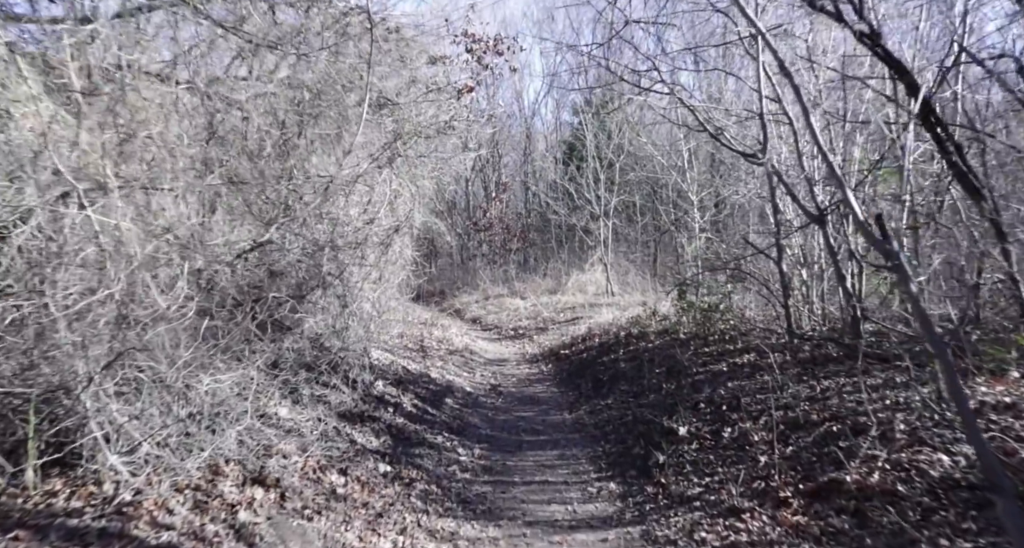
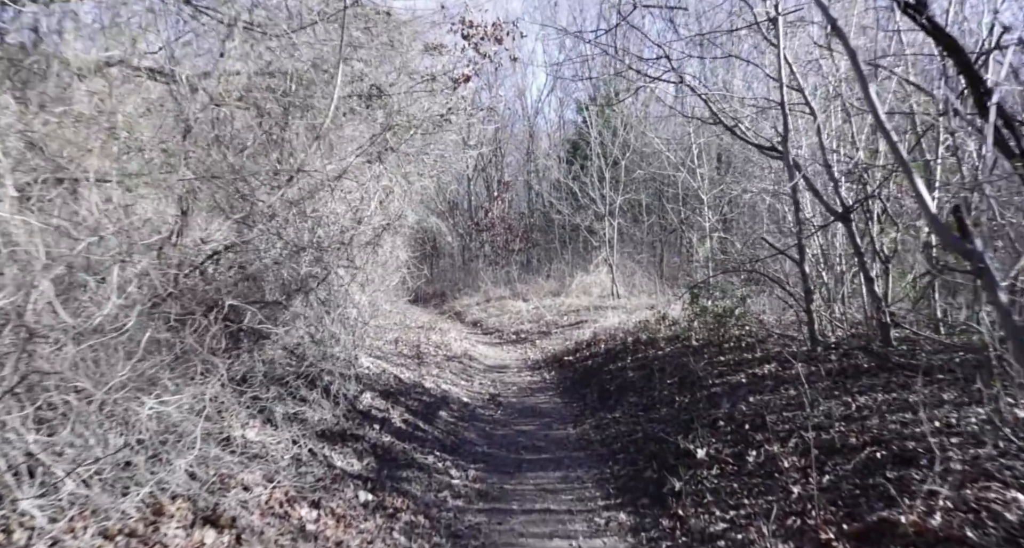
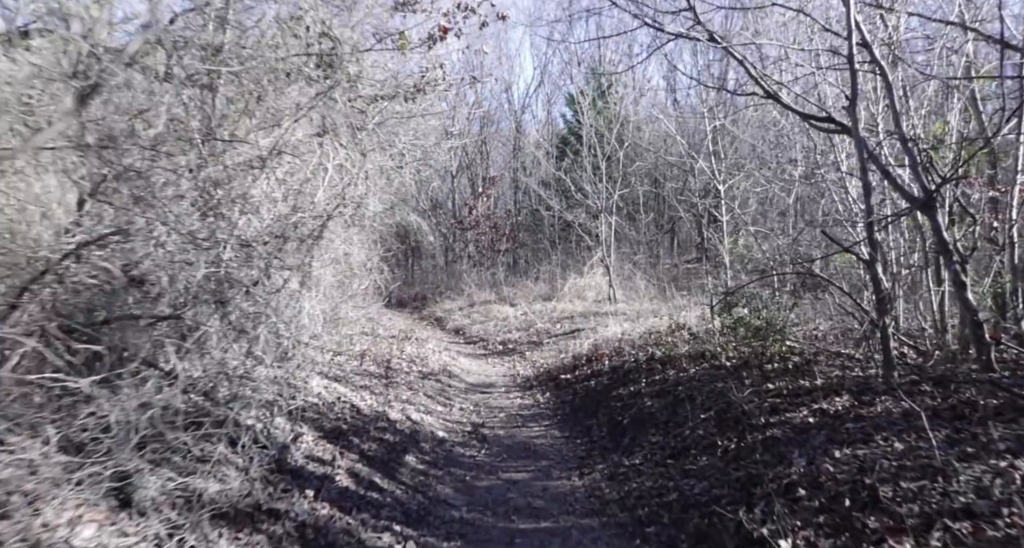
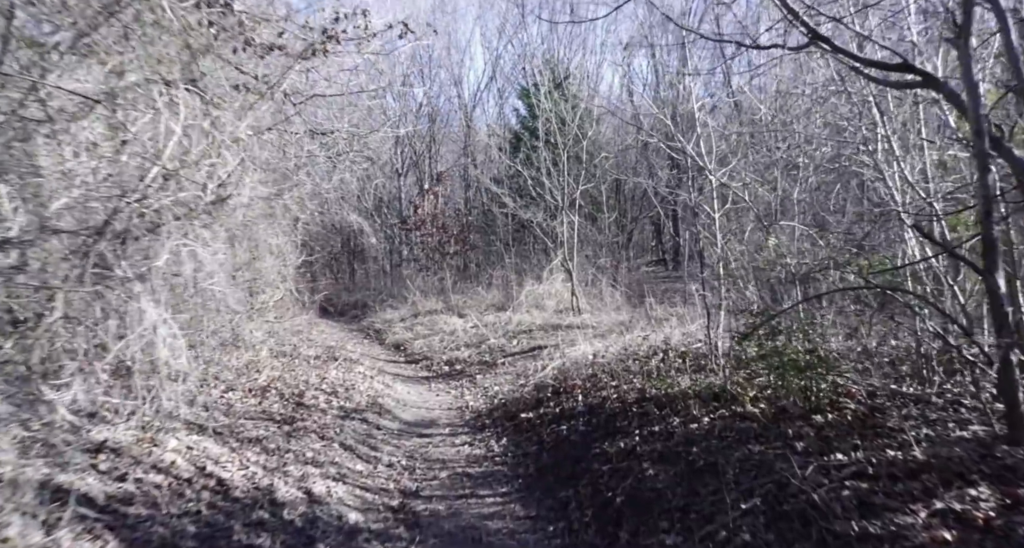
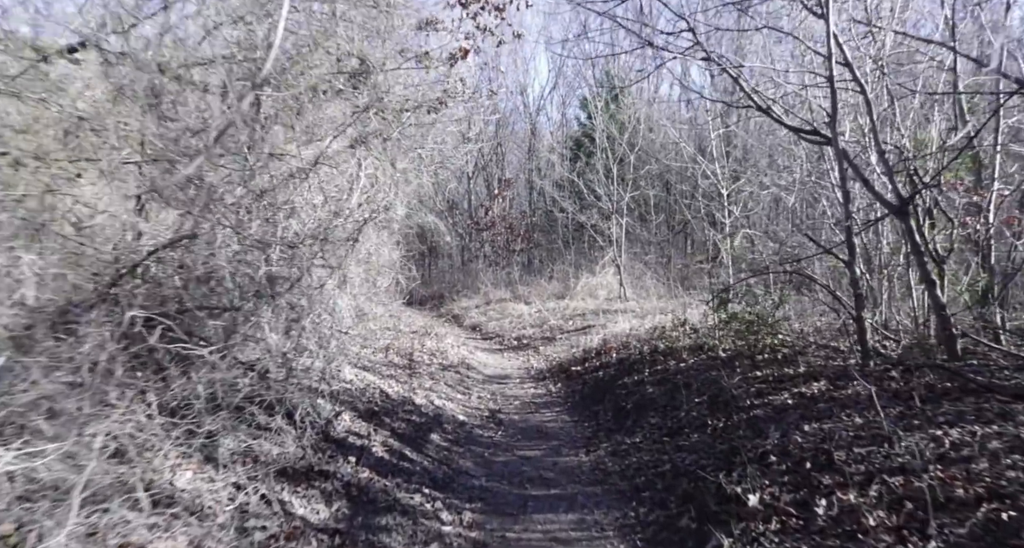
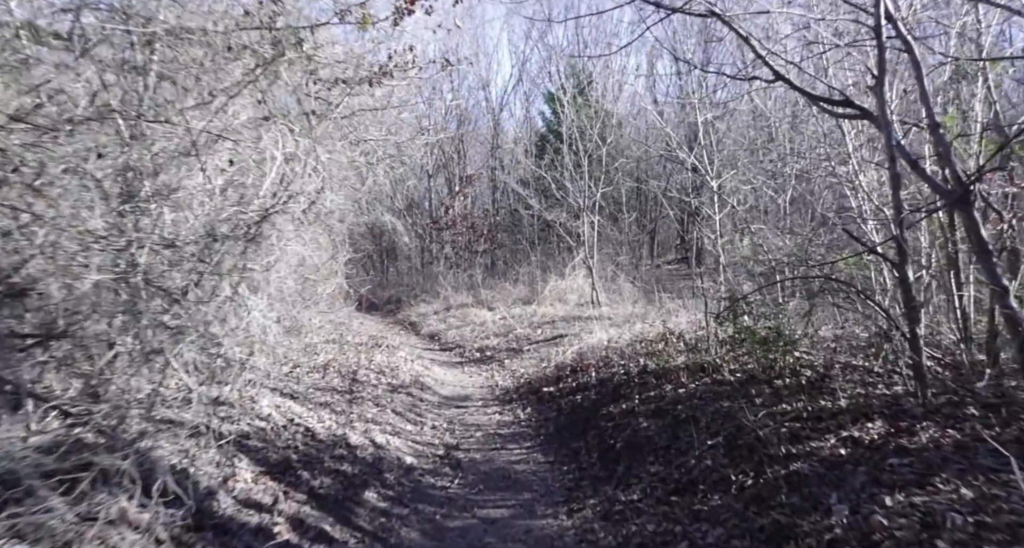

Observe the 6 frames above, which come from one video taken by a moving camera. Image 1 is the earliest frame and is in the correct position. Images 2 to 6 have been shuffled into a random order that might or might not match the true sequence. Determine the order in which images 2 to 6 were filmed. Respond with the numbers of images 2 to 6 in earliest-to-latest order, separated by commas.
2, 5, 3, 6, 4
